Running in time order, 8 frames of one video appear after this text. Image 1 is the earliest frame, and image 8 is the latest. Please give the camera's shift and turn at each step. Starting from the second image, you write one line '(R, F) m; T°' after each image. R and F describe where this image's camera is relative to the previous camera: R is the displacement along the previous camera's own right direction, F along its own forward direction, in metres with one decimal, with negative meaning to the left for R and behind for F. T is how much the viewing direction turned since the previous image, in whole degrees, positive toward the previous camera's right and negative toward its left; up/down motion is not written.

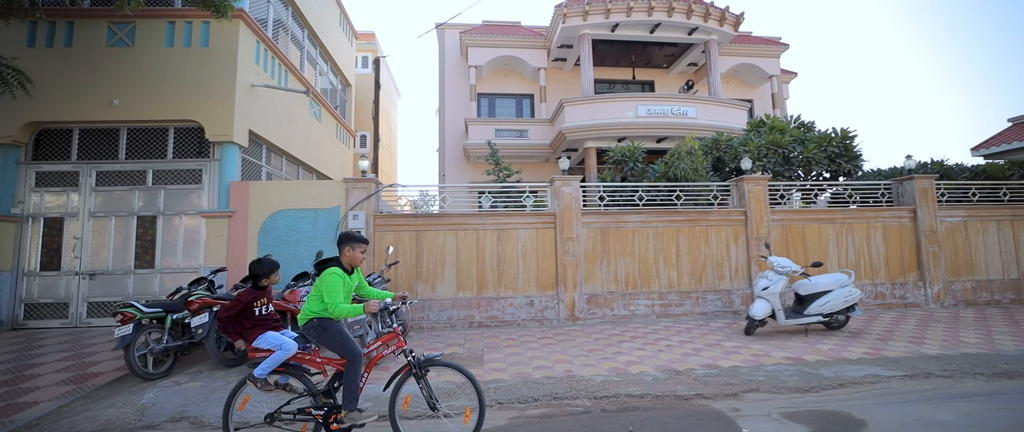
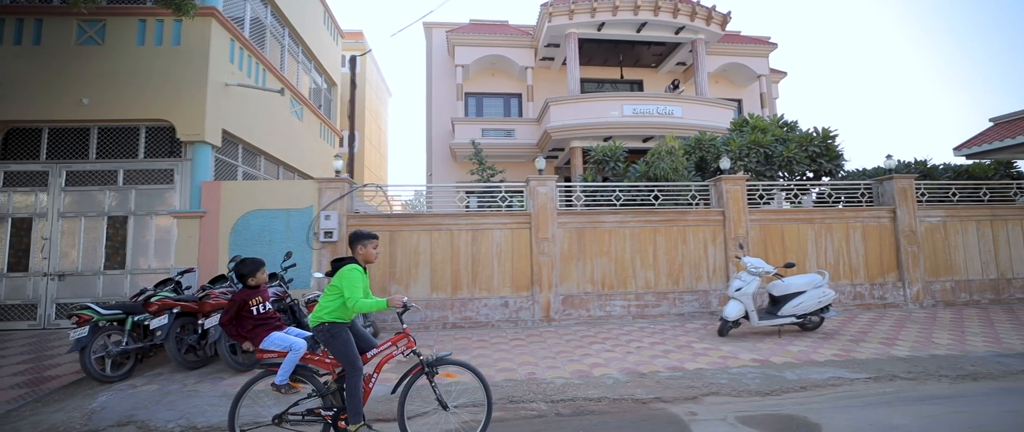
(+0.5, +0.1) m; 0°
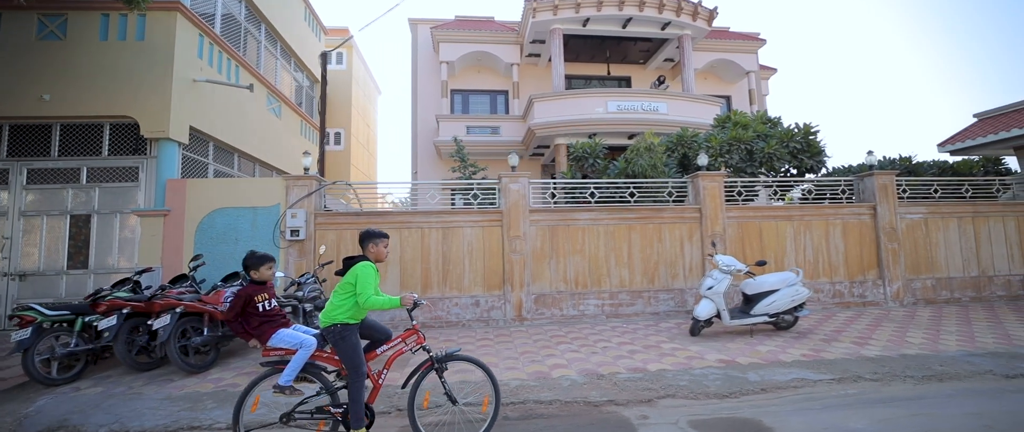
(+0.6, +0.1) m; 0°
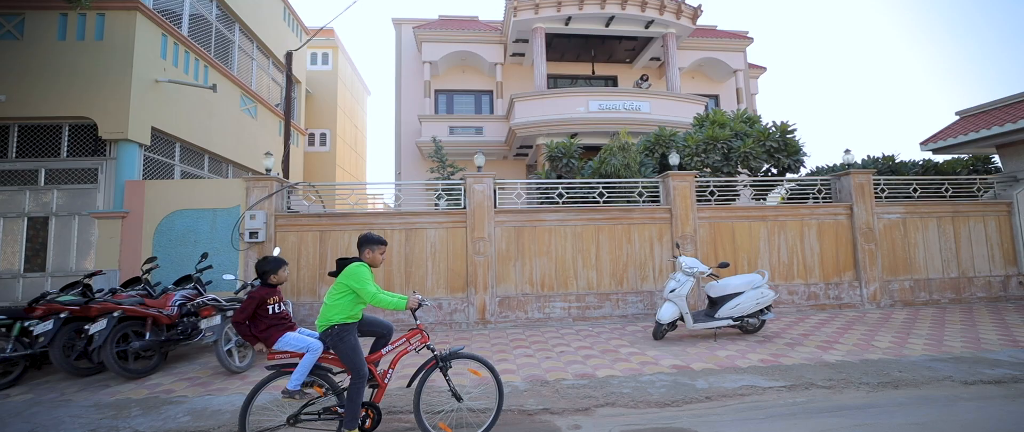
(+0.7, +0.2) m; 0°
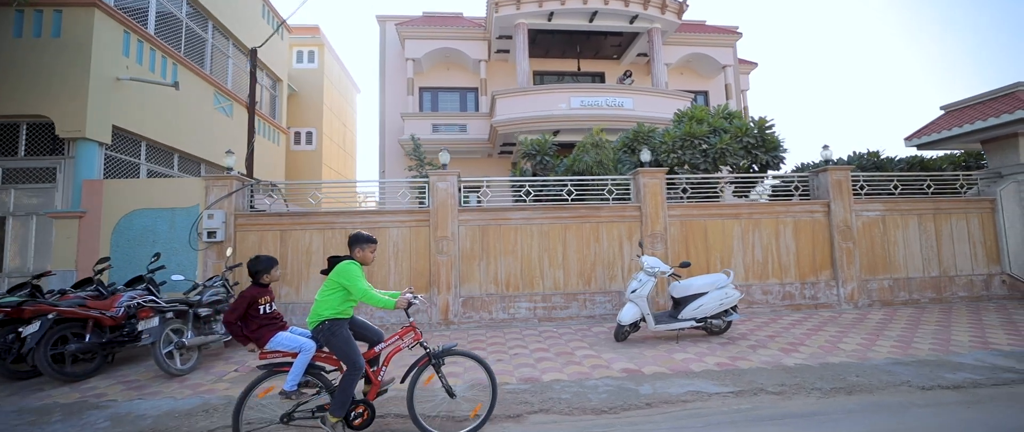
(+0.7, +0.2) m; 0°
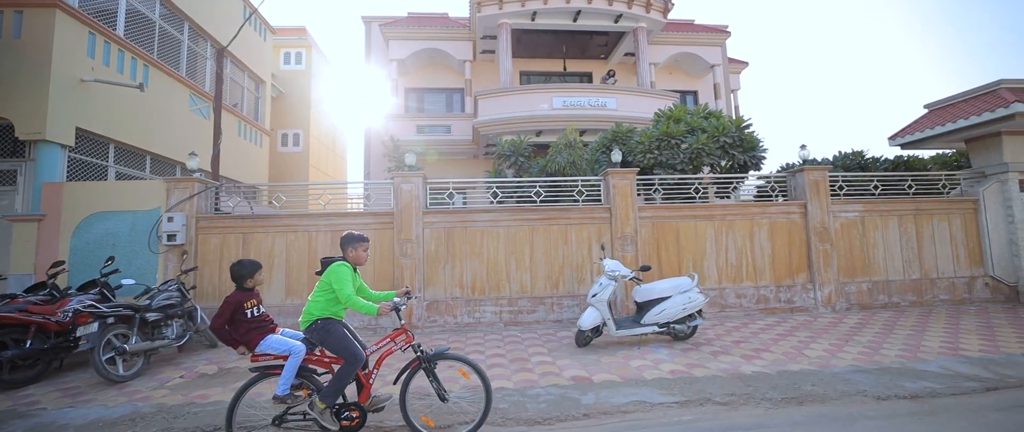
(+0.7, +0.2) m; 0°
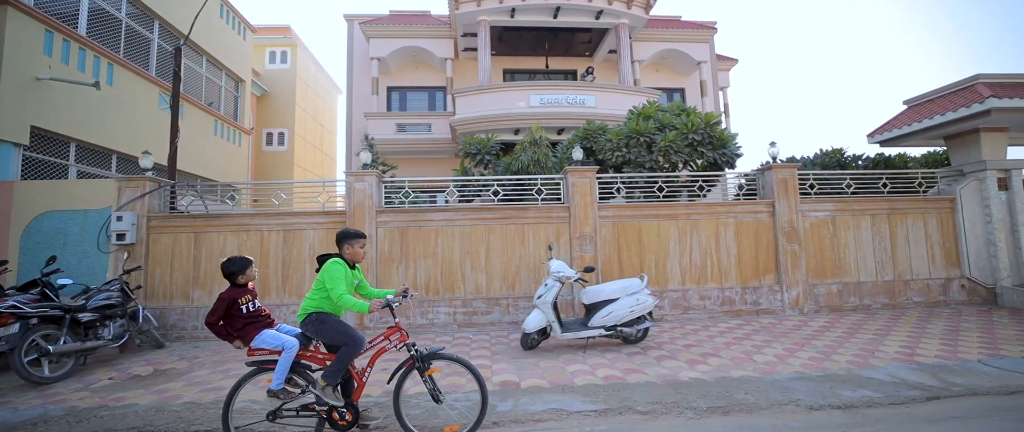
(+0.9, +0.2) m; -1°
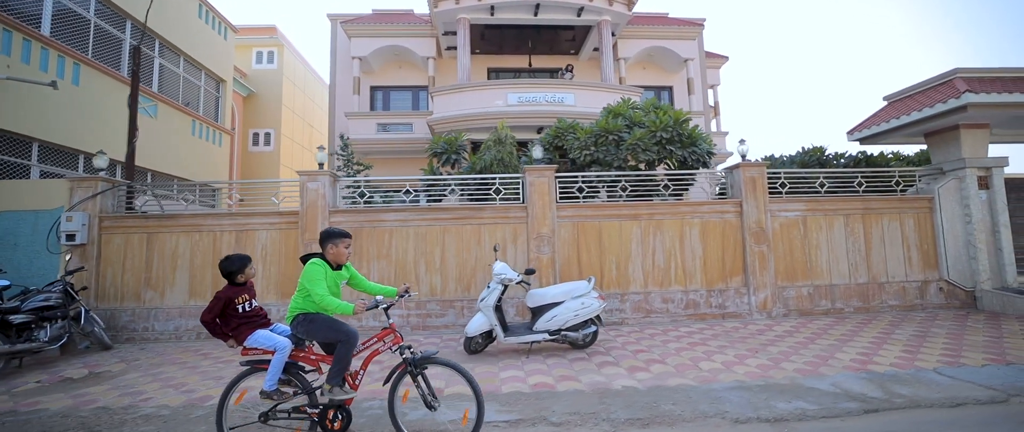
(+0.9, +0.2) m; -1°
